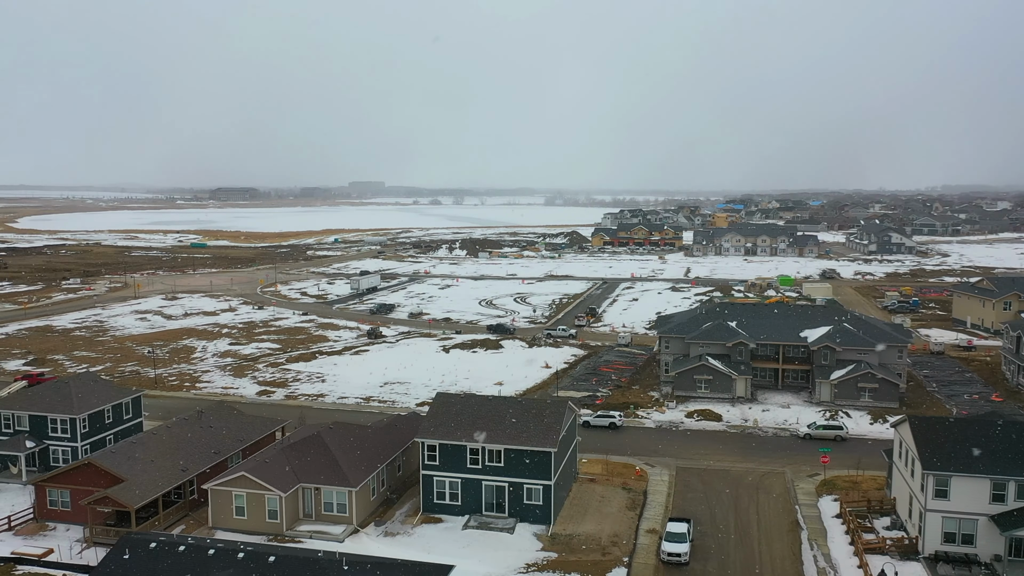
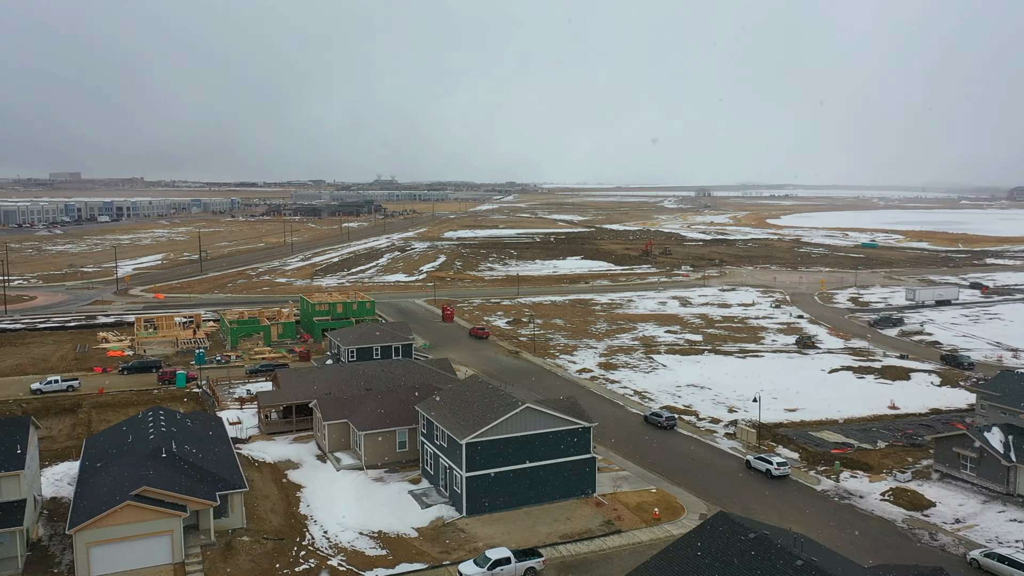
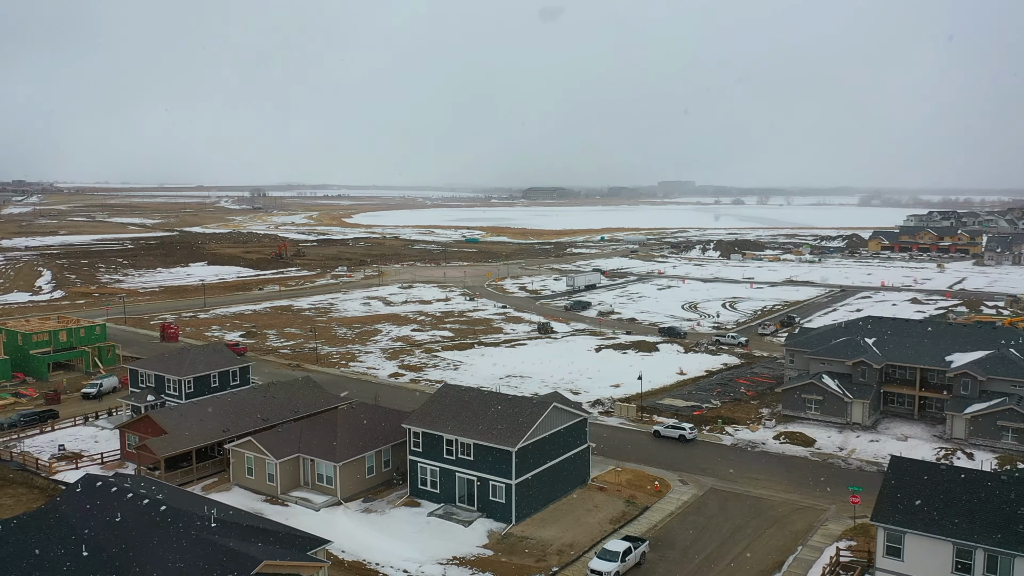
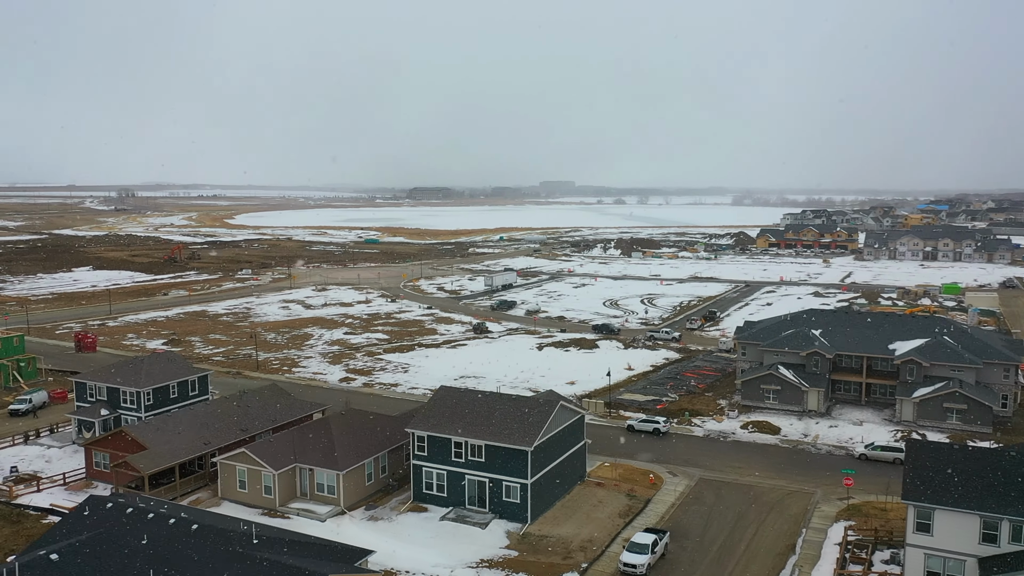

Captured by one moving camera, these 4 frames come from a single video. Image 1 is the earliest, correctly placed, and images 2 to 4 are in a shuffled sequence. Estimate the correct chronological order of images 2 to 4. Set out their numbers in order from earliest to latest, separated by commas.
4, 3, 2
